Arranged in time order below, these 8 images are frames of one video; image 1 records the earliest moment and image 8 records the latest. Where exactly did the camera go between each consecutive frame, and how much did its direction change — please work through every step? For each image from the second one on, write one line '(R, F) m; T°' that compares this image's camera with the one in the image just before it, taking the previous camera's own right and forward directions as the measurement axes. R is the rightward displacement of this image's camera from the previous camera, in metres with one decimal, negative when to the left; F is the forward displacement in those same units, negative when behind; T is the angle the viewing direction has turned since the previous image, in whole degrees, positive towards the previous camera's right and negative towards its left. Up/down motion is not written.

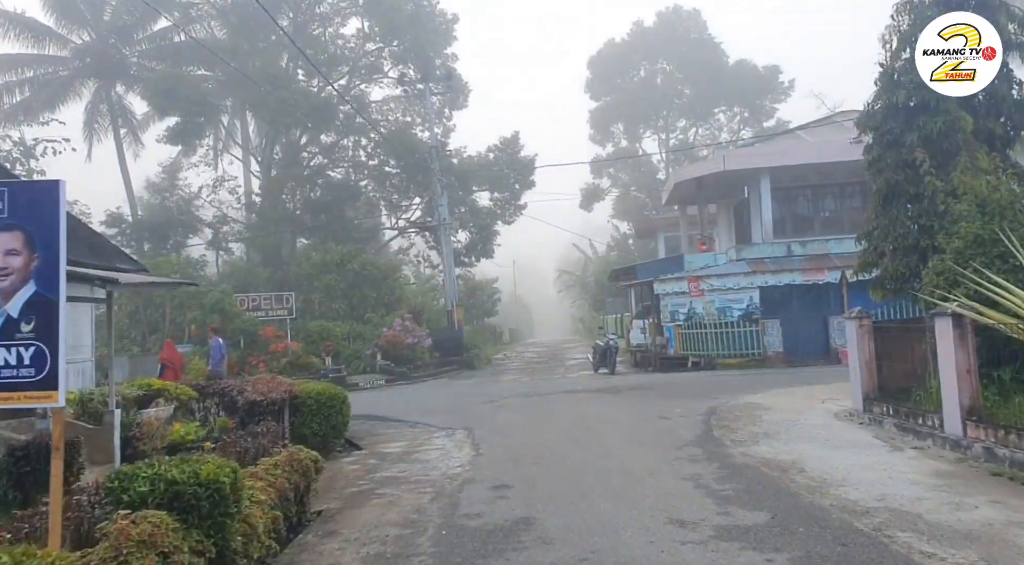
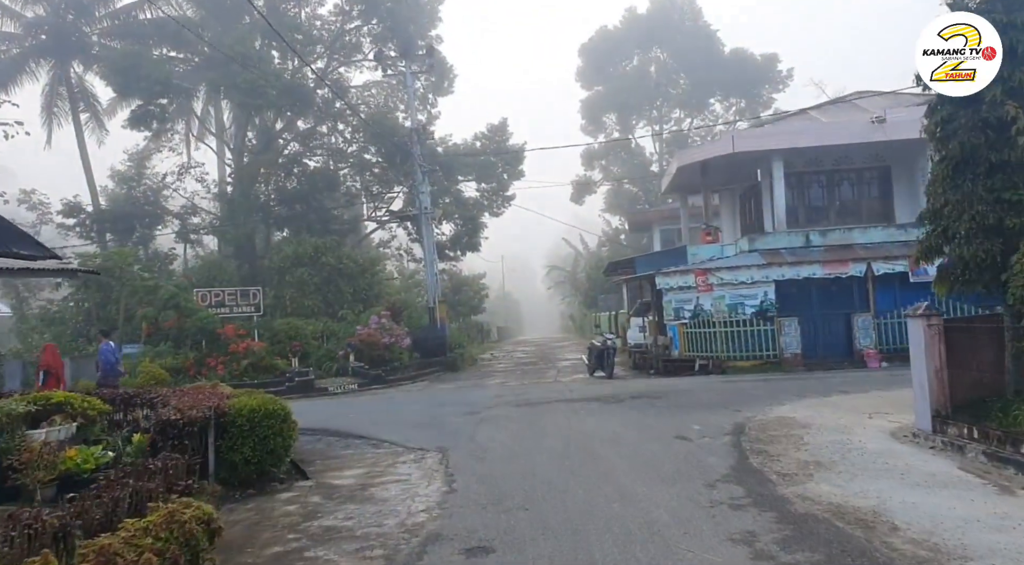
(+0.1, +2.1) m; +1°
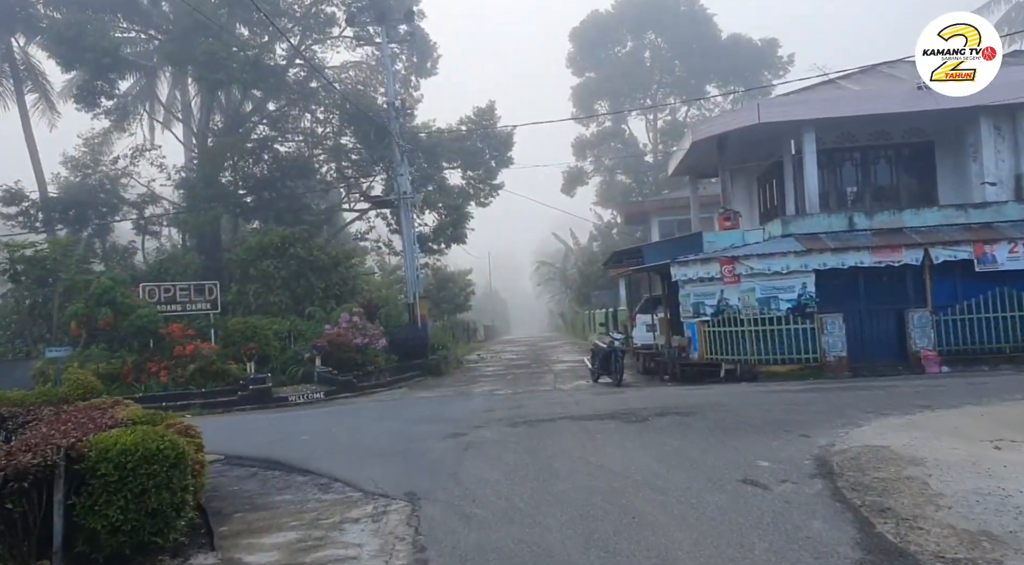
(-0.1, +2.8) m; +1°
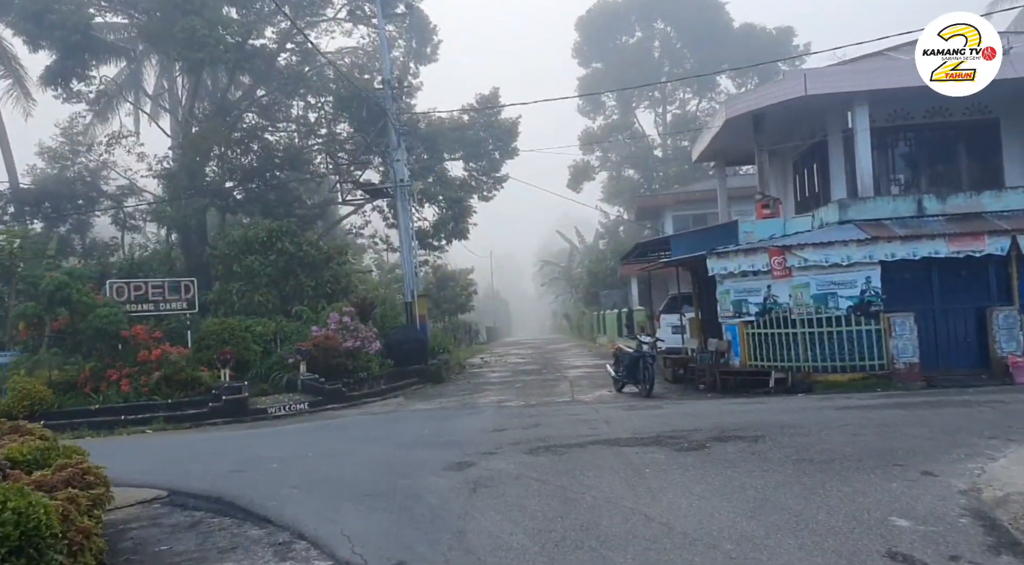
(-0.2, +2.2) m; 0°
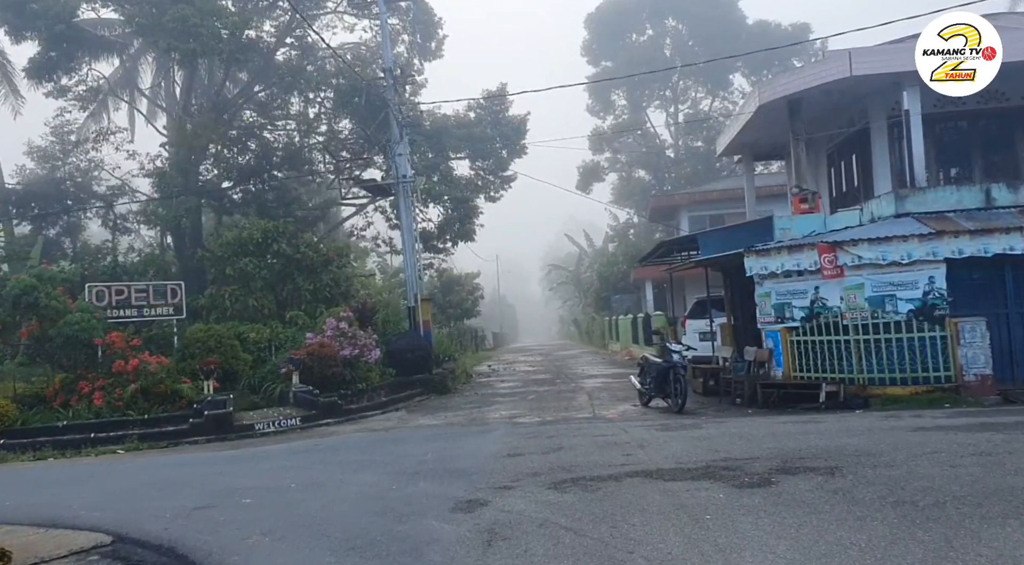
(-0.1, +1.5) m; 0°
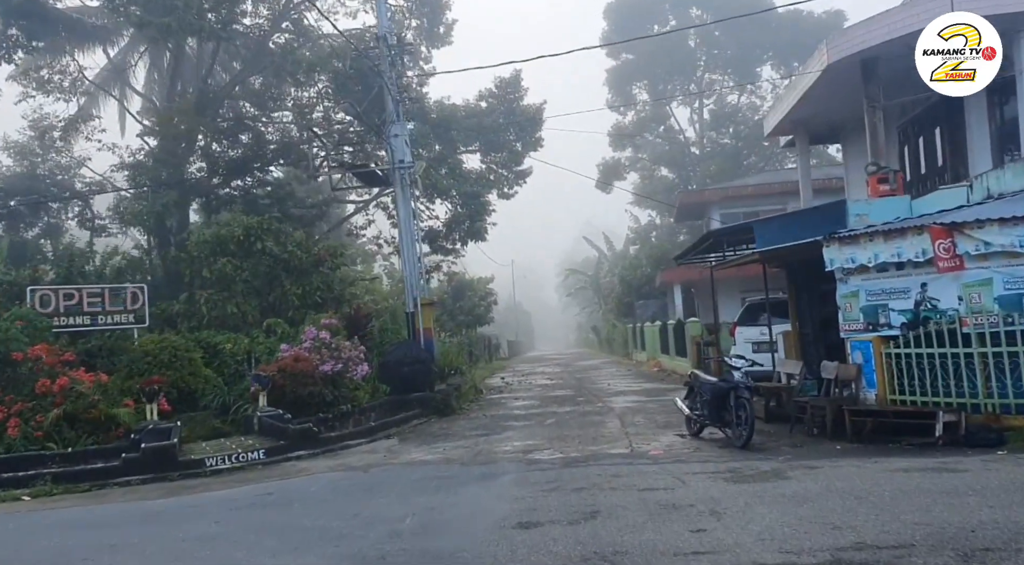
(0.0, +2.7) m; -1°
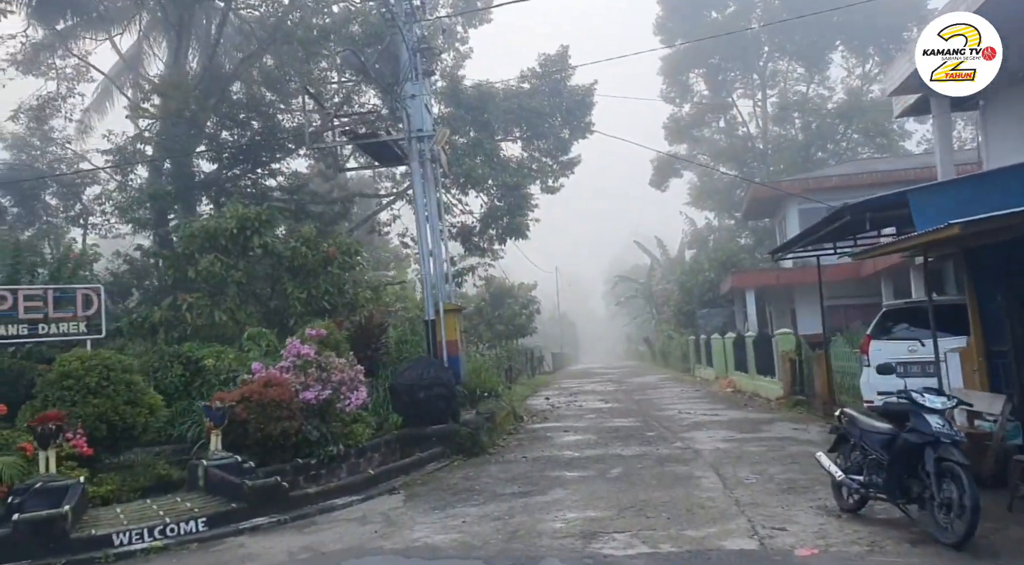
(-0.1, +3.7) m; -3°
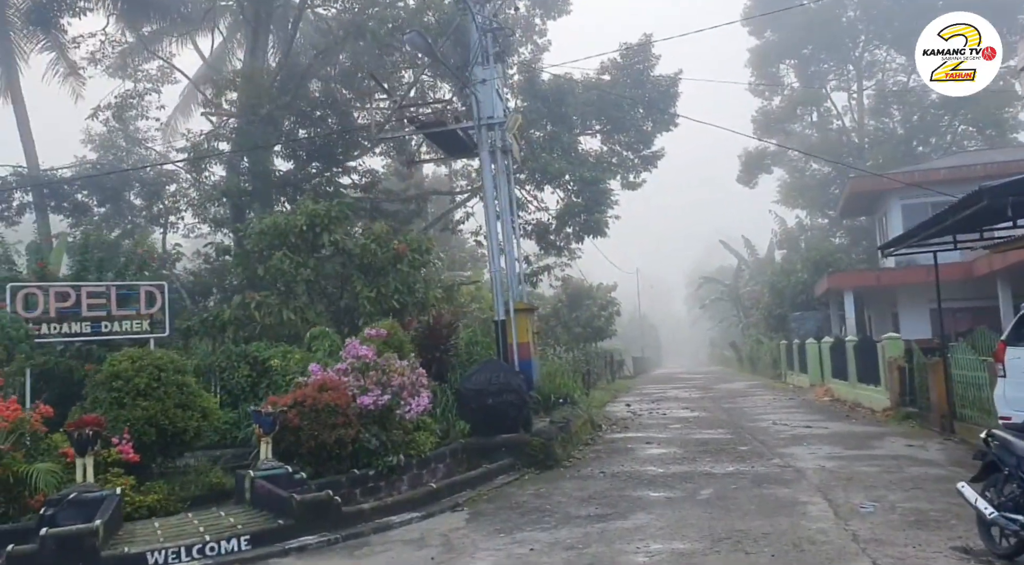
(0.0, +1.0) m; -6°
